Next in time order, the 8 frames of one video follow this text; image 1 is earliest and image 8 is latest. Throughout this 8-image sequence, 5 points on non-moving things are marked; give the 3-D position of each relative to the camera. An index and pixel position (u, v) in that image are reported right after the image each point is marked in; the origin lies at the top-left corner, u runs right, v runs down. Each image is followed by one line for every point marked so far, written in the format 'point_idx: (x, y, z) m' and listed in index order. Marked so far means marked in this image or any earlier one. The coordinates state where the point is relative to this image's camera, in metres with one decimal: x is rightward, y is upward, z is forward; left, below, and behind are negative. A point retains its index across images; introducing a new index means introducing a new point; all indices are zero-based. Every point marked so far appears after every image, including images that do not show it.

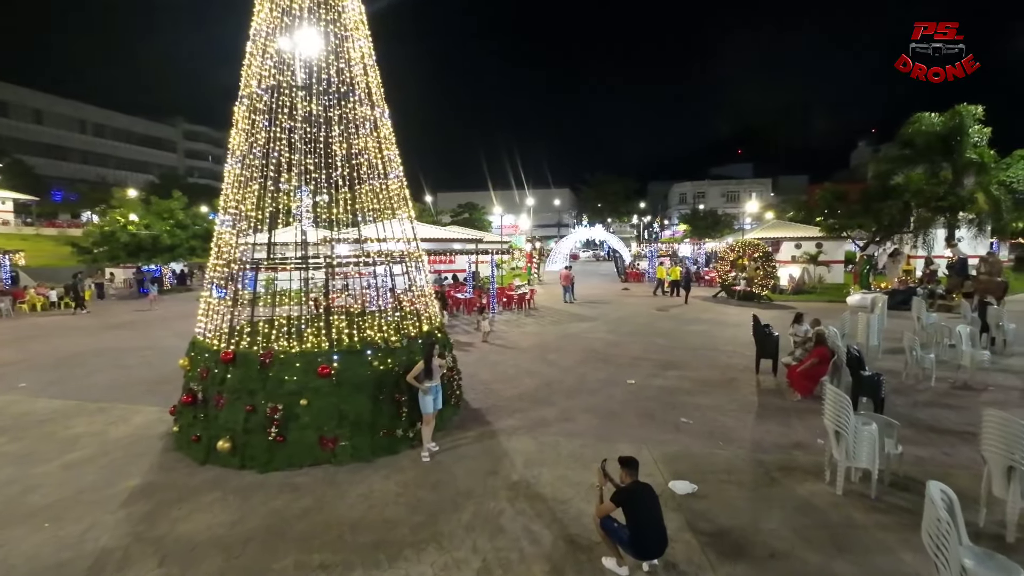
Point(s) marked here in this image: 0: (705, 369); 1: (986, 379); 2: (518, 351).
0: (+4.5, -1.9, +11.1) m
1: (+9.8, -1.9, +9.9) m
2: (+0.1, -1.7, +13.2) m
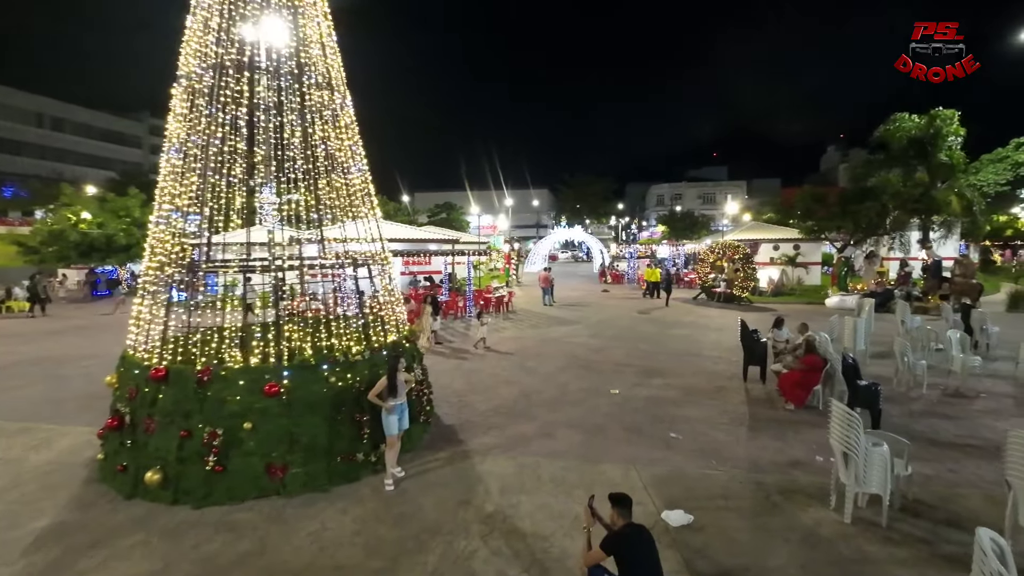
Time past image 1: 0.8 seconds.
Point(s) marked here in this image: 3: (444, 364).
0: (+4.0, -2.0, +10.6) m
1: (+9.3, -2.0, +9.6) m
2: (-0.5, -1.8, +12.5) m
3: (-1.7, -1.9, +11.9) m
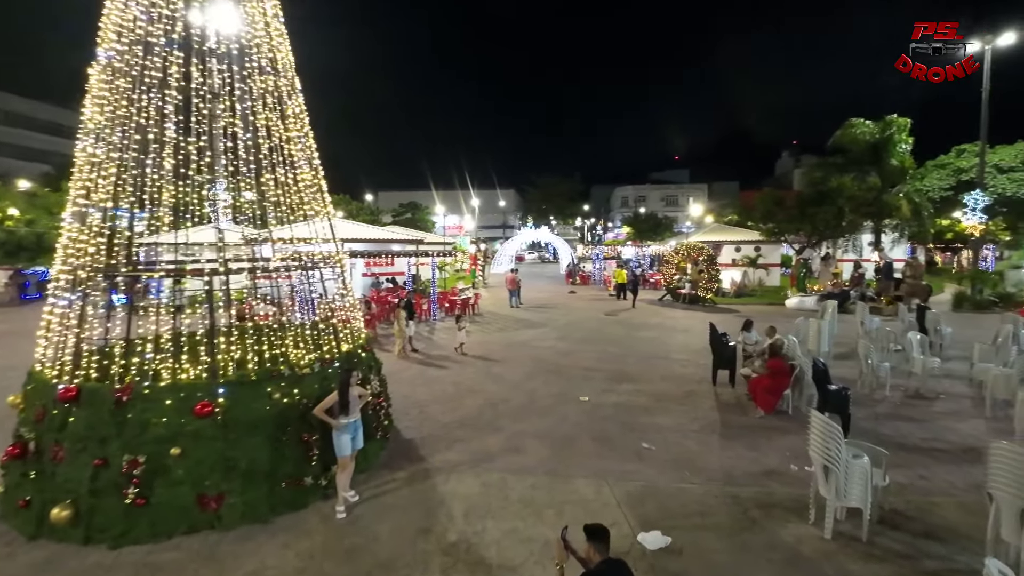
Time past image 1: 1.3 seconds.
0: (+3.2, -2.0, +10.4) m
1: (+8.6, -2.0, +9.8) m
2: (-1.3, -1.9, +11.9) m
3: (-2.5, -2.0, +11.3) m
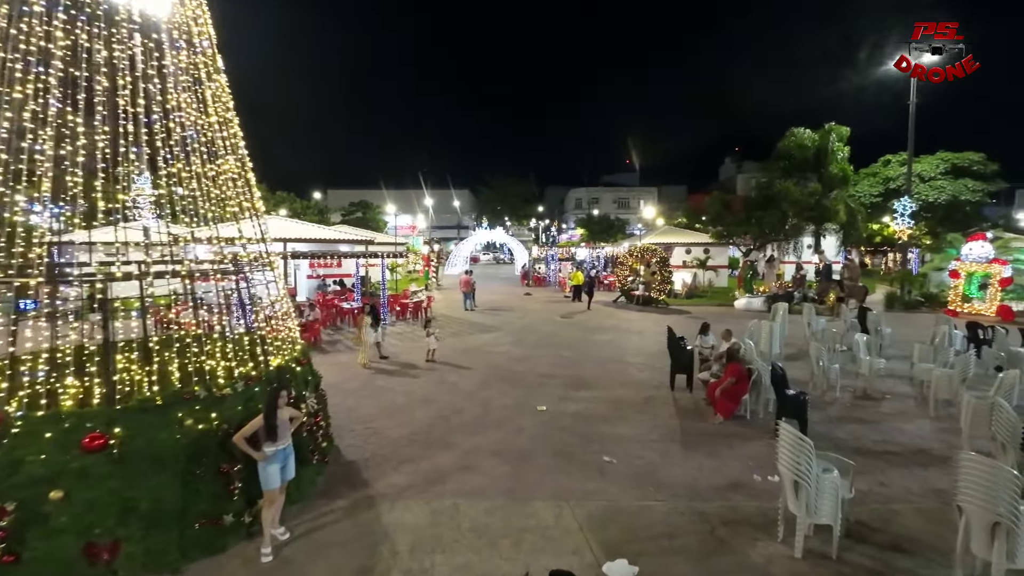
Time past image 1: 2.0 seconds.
0: (+2.3, -2.1, +10.1) m
1: (+7.7, -2.1, +10.0) m
2: (-2.4, -2.0, +11.2) m
3: (-3.5, -2.1, +10.5) m
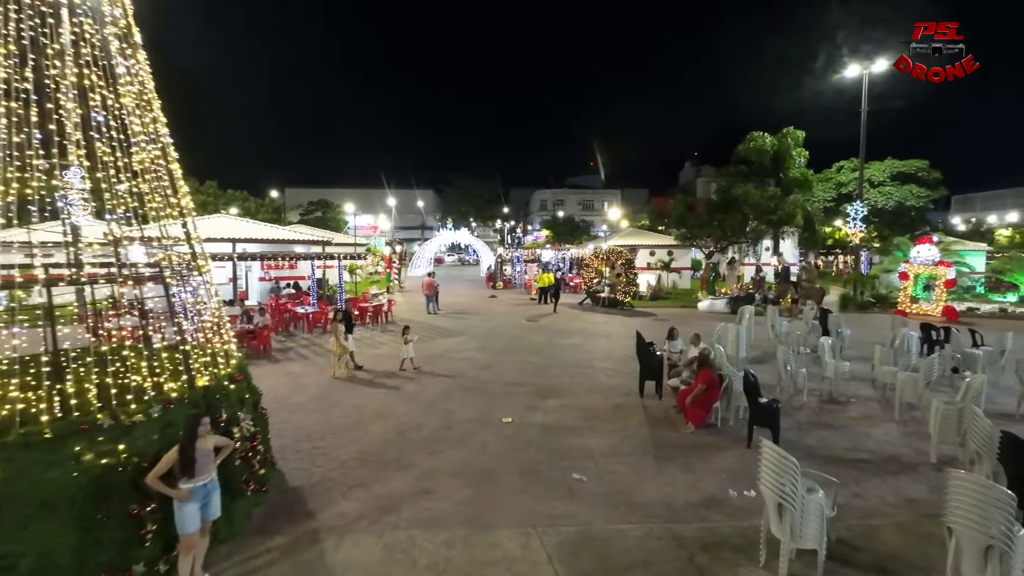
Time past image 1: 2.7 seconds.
0: (+1.5, -2.2, +9.8) m
1: (+7.0, -2.1, +10.0) m
2: (-3.2, -2.1, +10.5) m
3: (-4.3, -2.2, +9.7) m
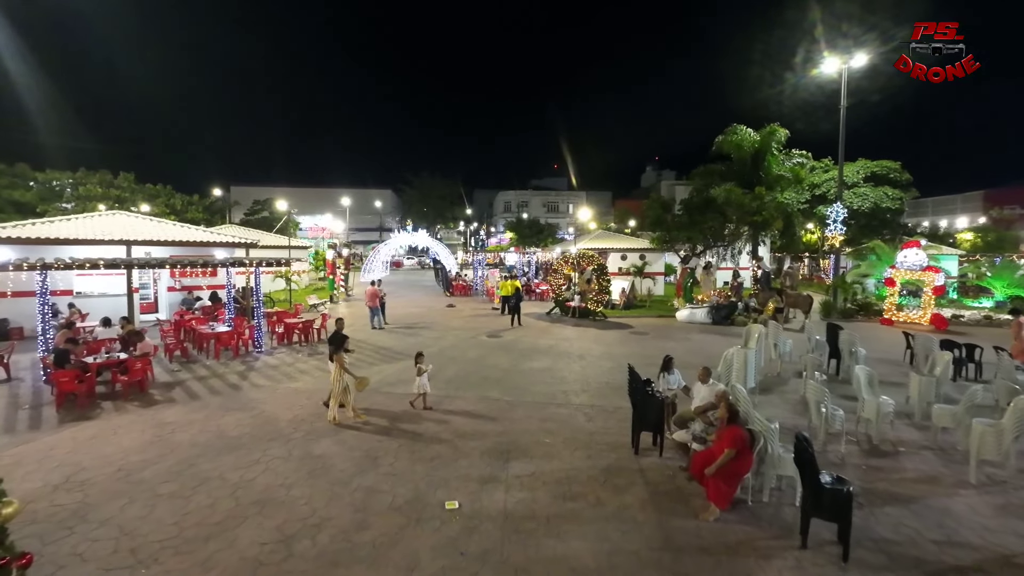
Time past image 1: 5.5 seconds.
0: (+0.8, -2.5, +7.3) m
1: (+6.2, -2.4, +7.9) m
2: (-4.0, -2.4, +7.7) m
3: (-5.0, -2.5, +6.7) m
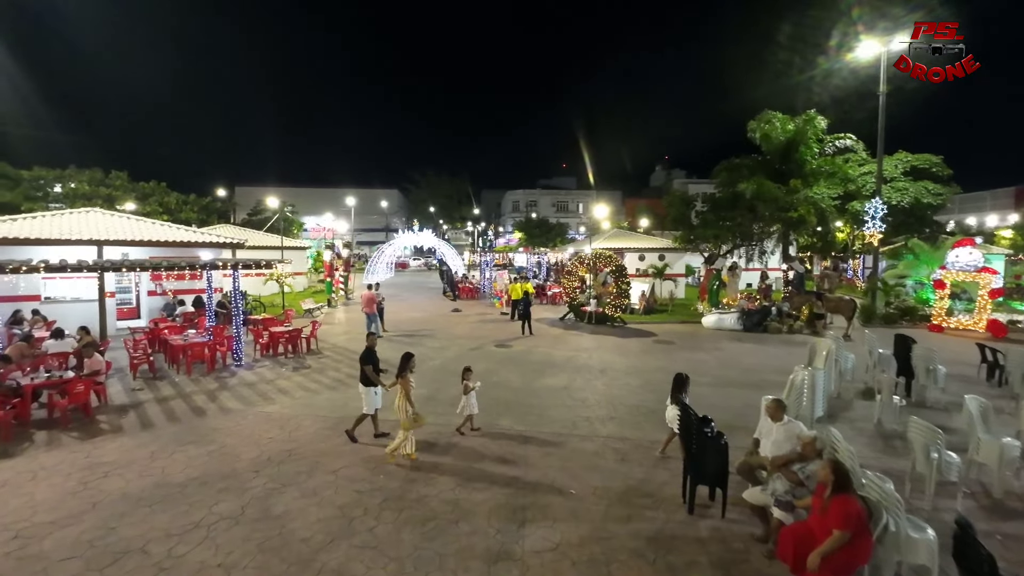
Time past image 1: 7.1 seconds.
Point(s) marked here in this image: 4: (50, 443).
0: (+1.0, -2.6, +5.6) m
1: (+6.4, -2.5, +6.1) m
2: (-3.8, -2.5, +6.1) m
3: (-4.8, -2.6, +5.2) m
4: (-7.1, -2.4, +7.4) m
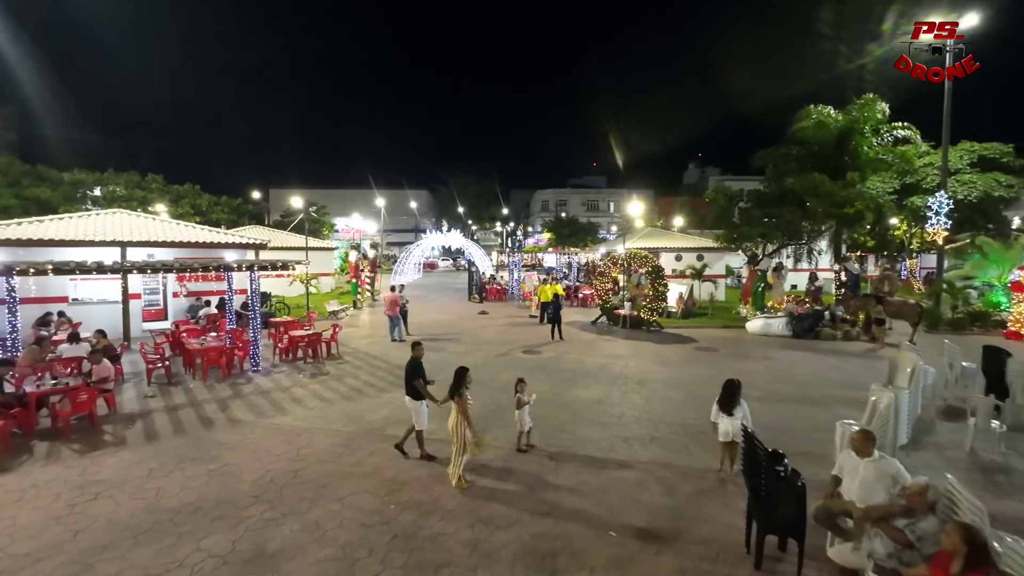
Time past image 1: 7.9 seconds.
0: (+1.3, -2.7, +4.7) m
1: (+6.7, -2.6, +4.9) m
2: (-3.5, -2.6, +5.4) m
3: (-4.5, -2.7, +4.6) m
4: (-6.7, -2.4, +7.0) m
